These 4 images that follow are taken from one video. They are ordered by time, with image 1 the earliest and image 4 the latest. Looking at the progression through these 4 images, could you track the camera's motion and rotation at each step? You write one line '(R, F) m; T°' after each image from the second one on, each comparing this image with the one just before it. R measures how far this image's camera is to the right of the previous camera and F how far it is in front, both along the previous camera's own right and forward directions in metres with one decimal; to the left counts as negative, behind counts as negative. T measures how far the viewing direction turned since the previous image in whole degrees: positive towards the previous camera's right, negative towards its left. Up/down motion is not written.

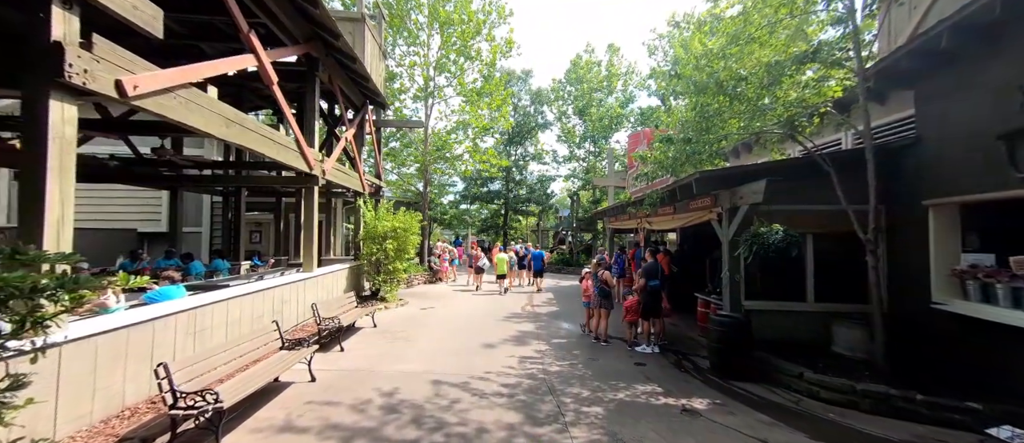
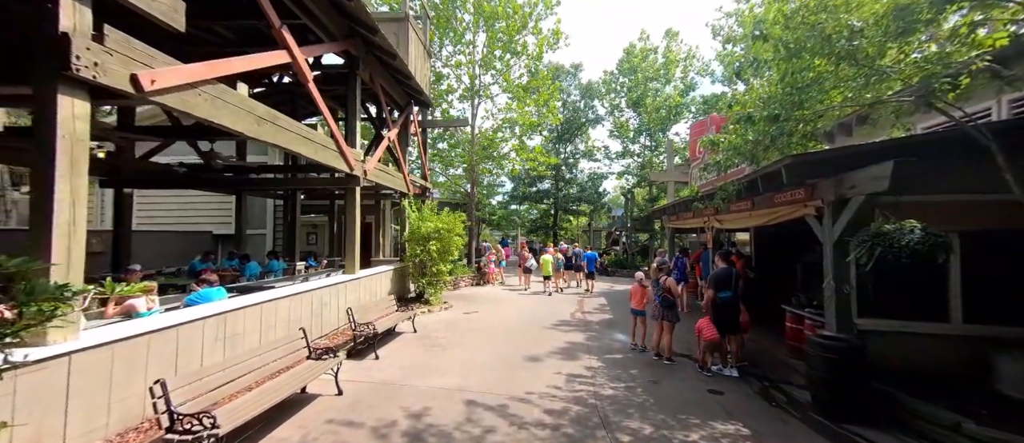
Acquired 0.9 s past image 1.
(+0.1, +0.7) m; -8°
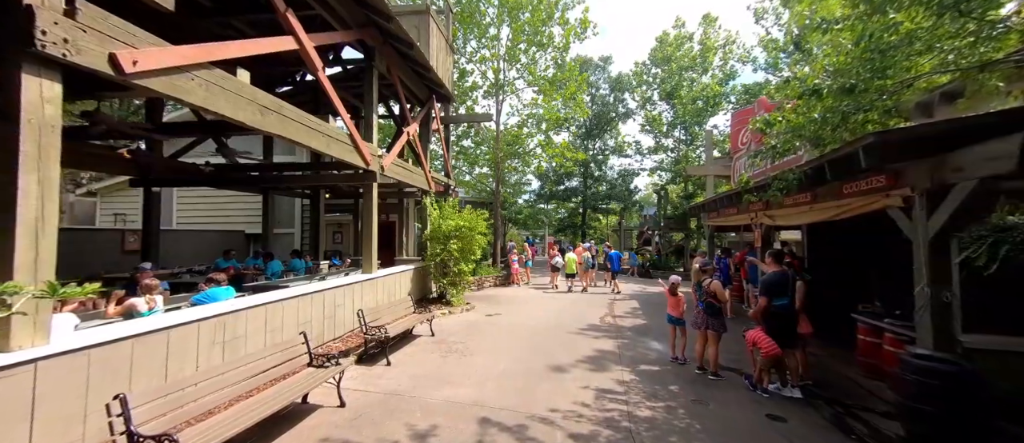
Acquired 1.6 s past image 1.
(+0.1, +0.5) m; -4°
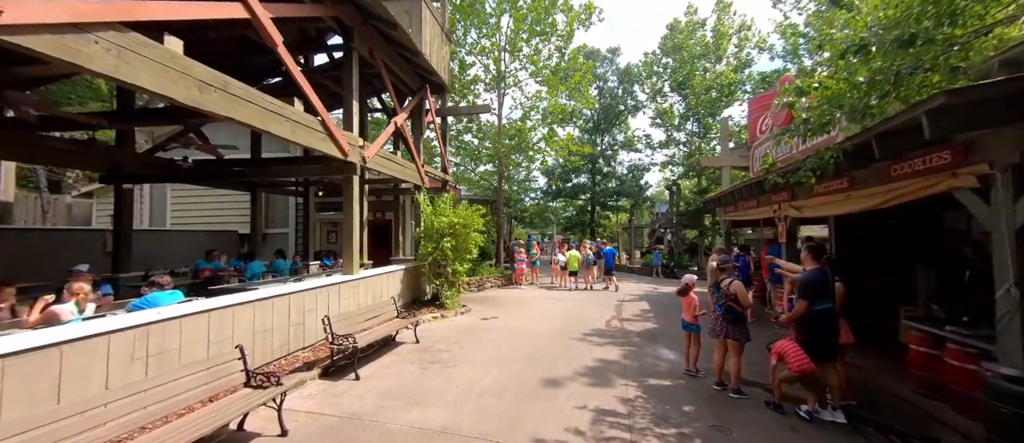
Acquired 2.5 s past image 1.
(+0.3, +0.7) m; -2°
